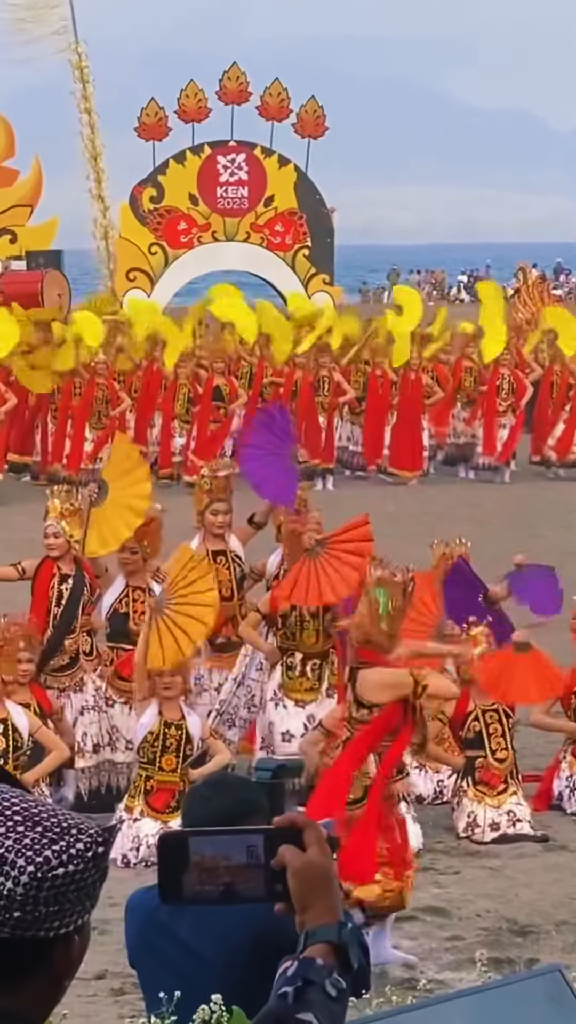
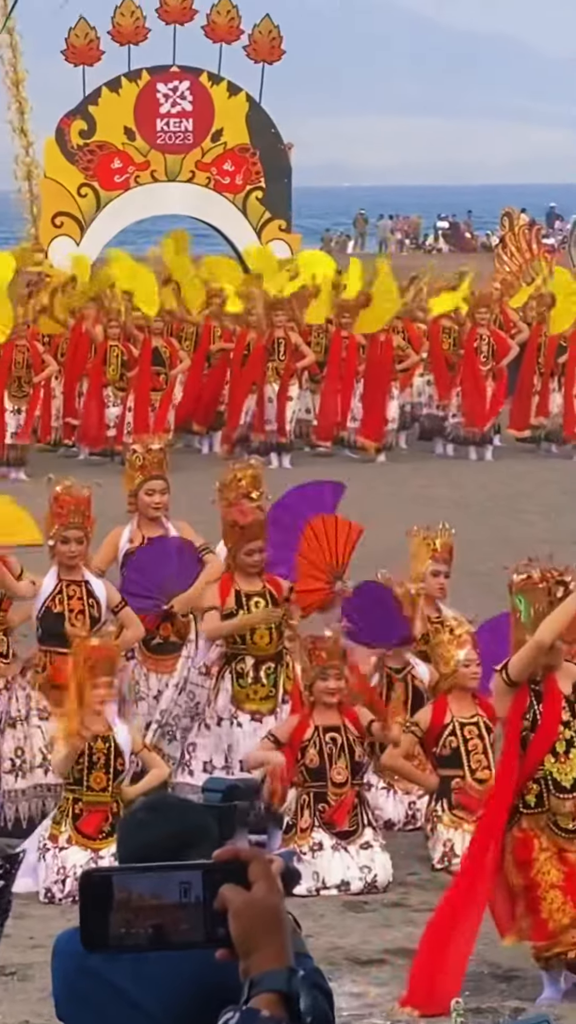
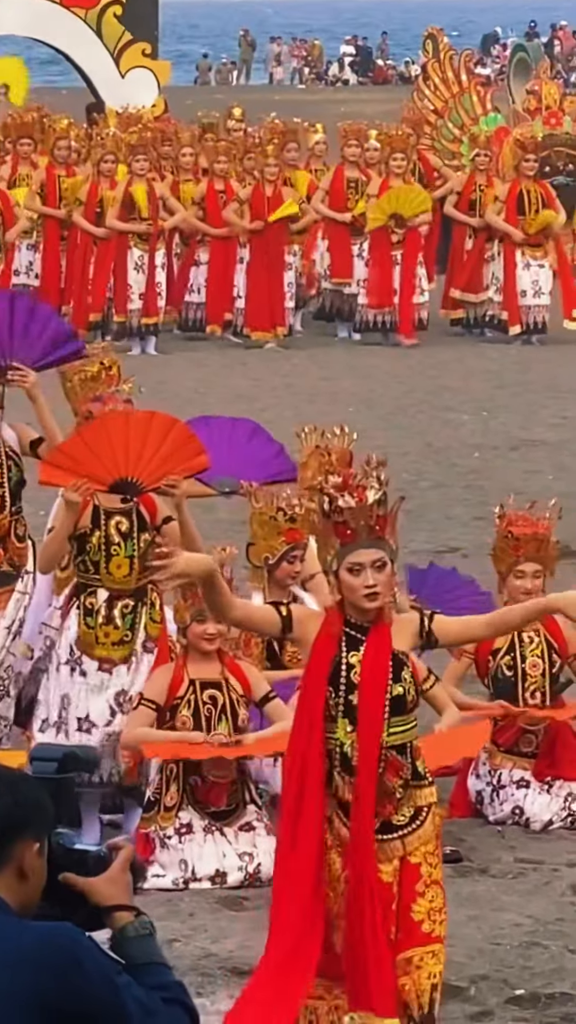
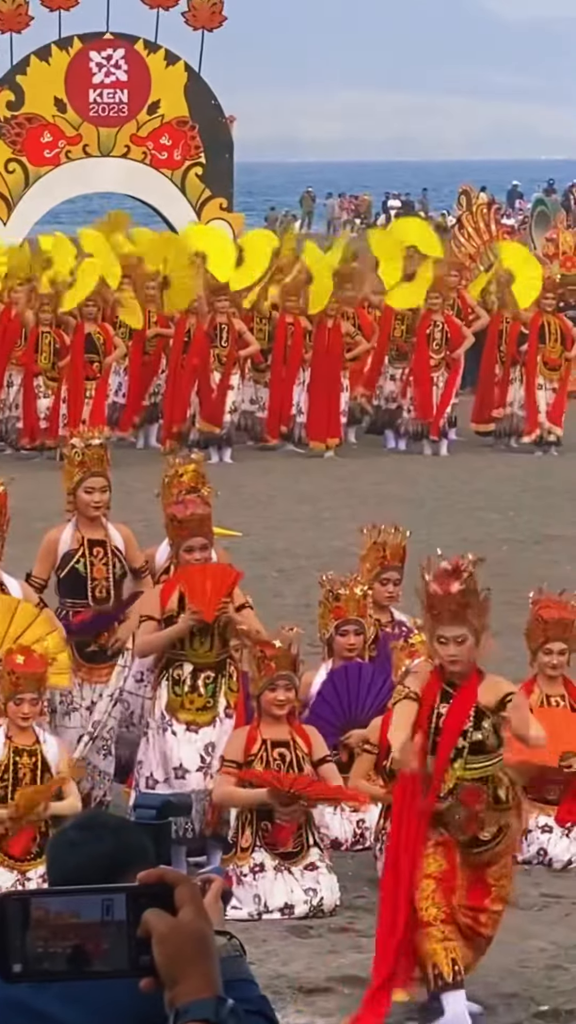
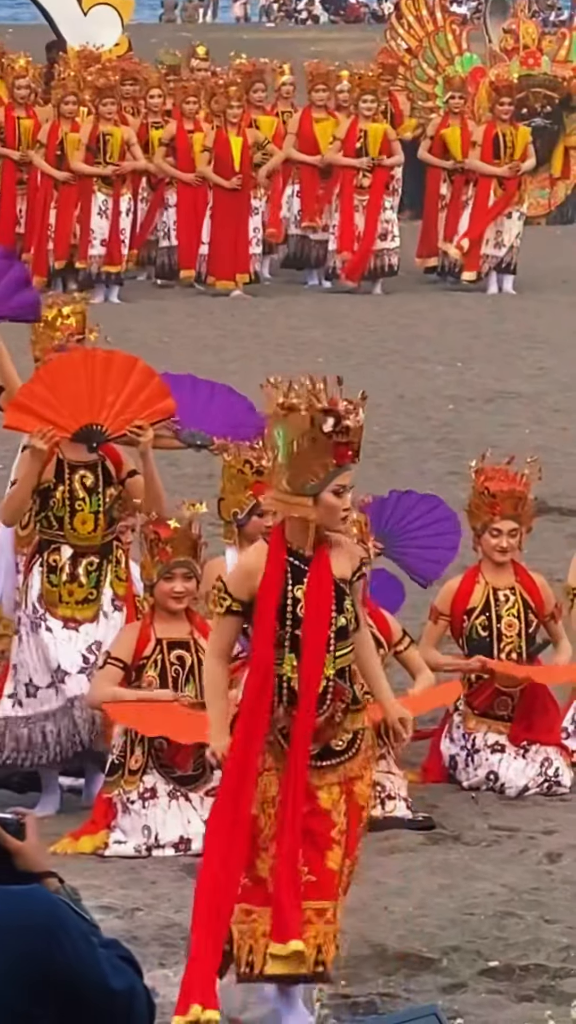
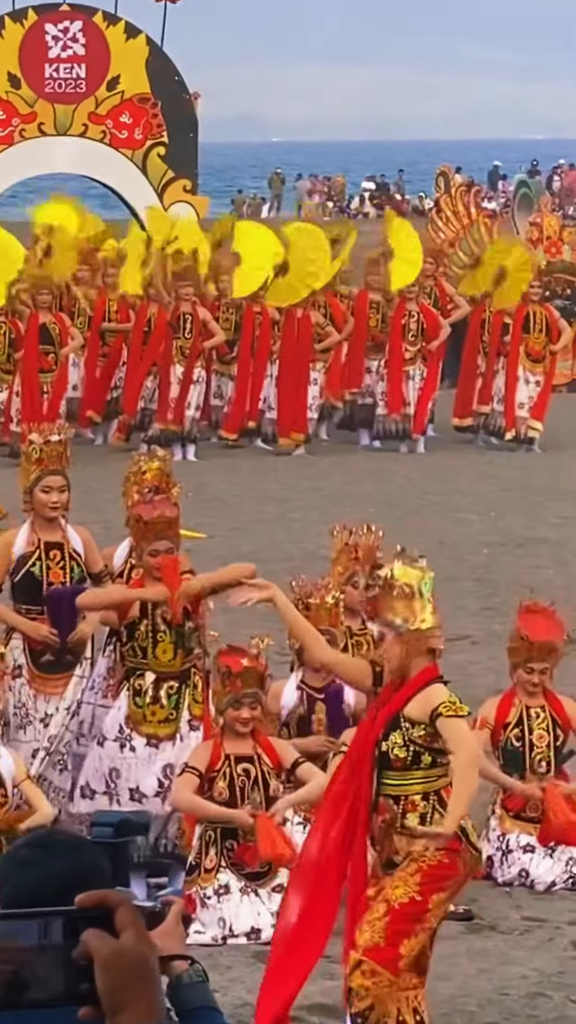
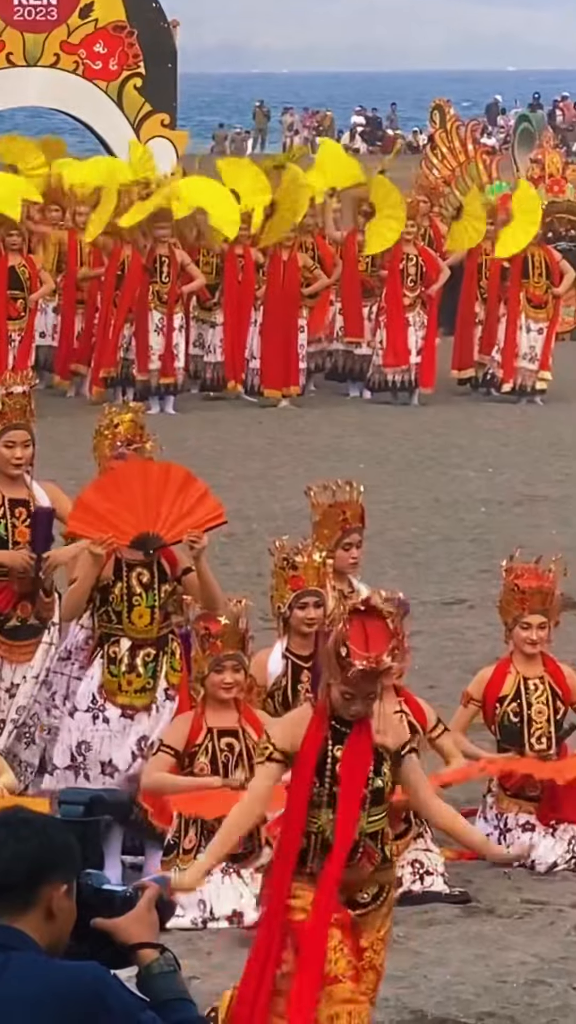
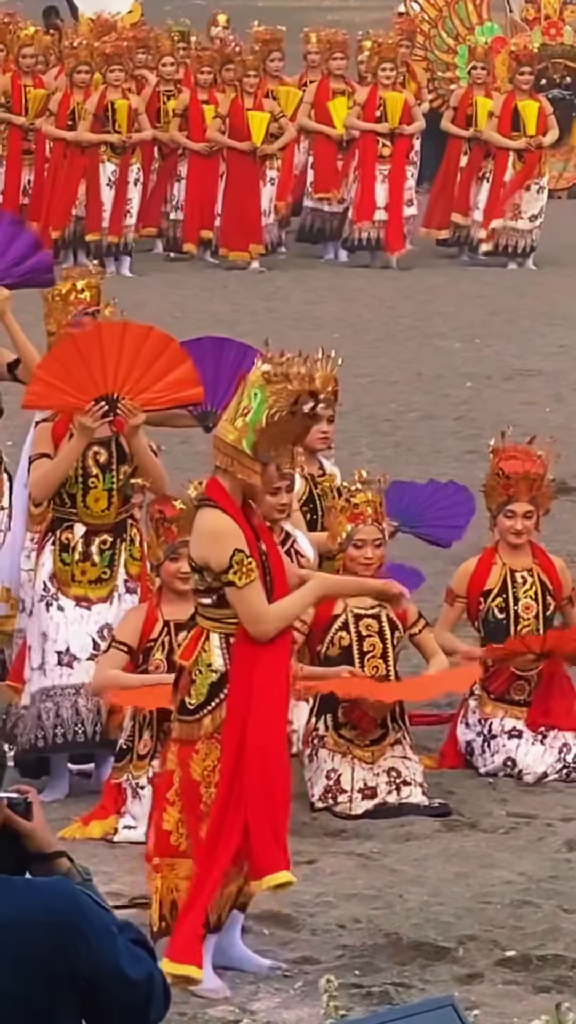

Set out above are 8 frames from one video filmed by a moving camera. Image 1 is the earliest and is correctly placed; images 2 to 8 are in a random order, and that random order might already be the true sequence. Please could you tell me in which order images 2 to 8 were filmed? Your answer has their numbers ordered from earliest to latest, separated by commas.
2, 4, 6, 7, 3, 5, 8
